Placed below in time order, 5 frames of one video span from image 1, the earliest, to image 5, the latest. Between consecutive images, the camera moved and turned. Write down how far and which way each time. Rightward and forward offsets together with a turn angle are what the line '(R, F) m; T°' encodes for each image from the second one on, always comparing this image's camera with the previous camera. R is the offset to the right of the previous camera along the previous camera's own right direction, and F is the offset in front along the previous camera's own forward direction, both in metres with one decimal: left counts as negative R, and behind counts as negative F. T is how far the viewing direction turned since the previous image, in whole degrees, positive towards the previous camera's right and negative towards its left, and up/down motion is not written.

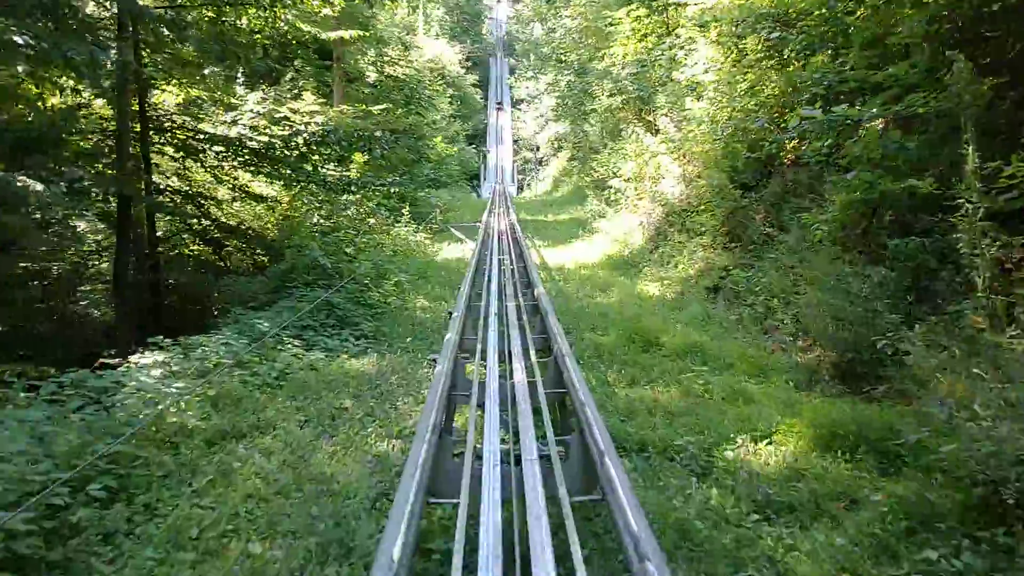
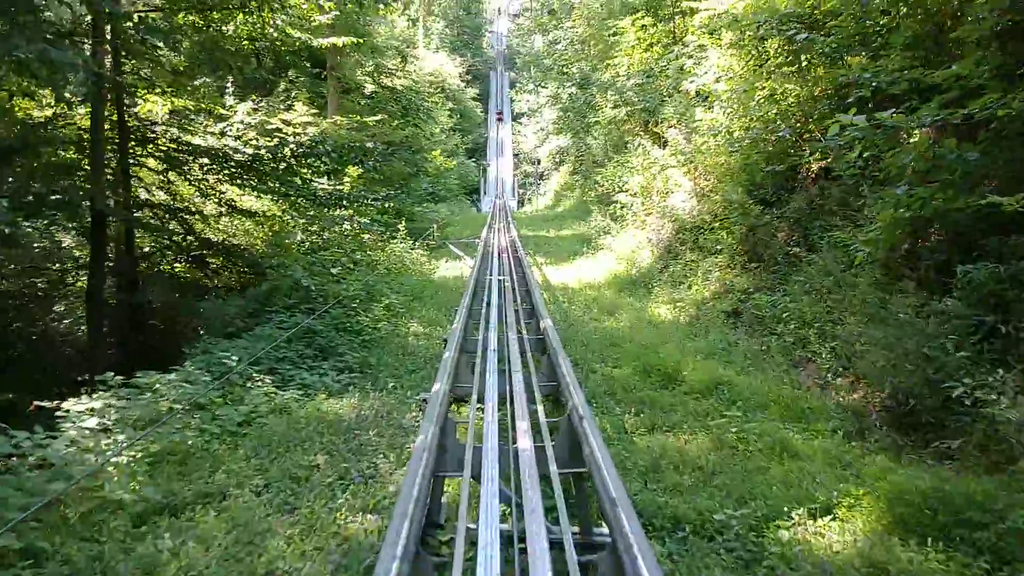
(0.0, +0.6) m; 0°
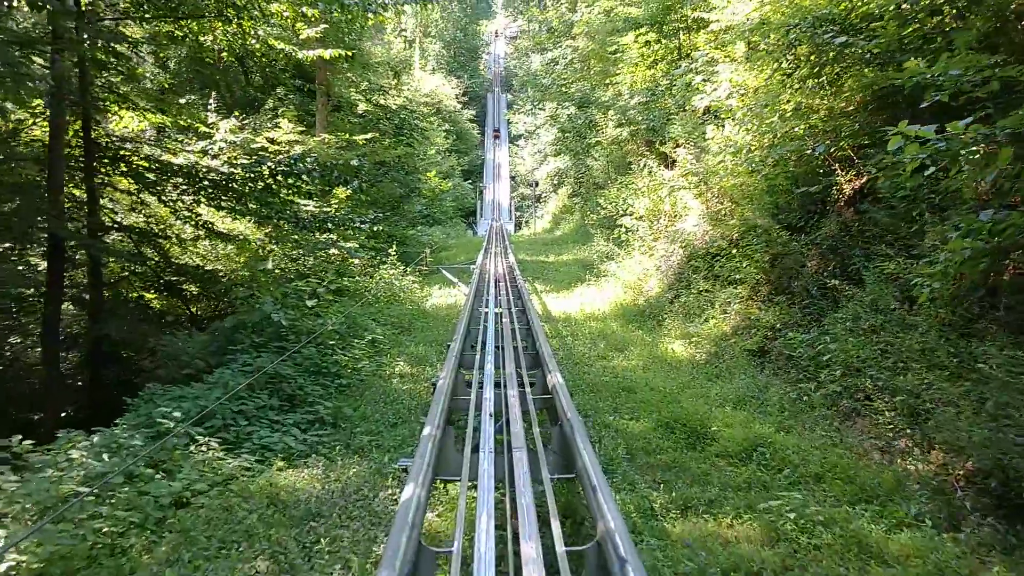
(0.0, +0.8) m; 0°
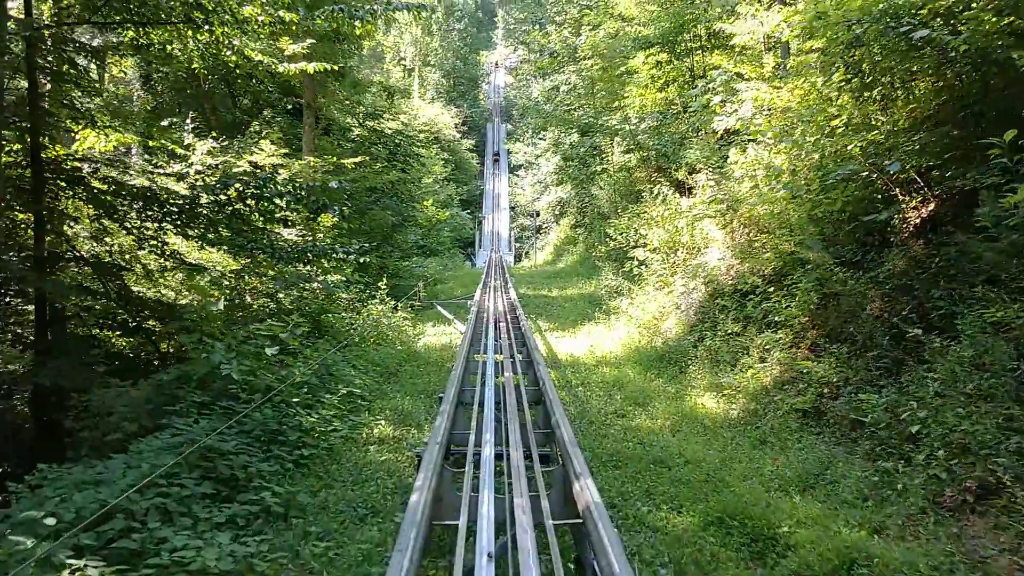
(0.0, +1.1) m; 0°
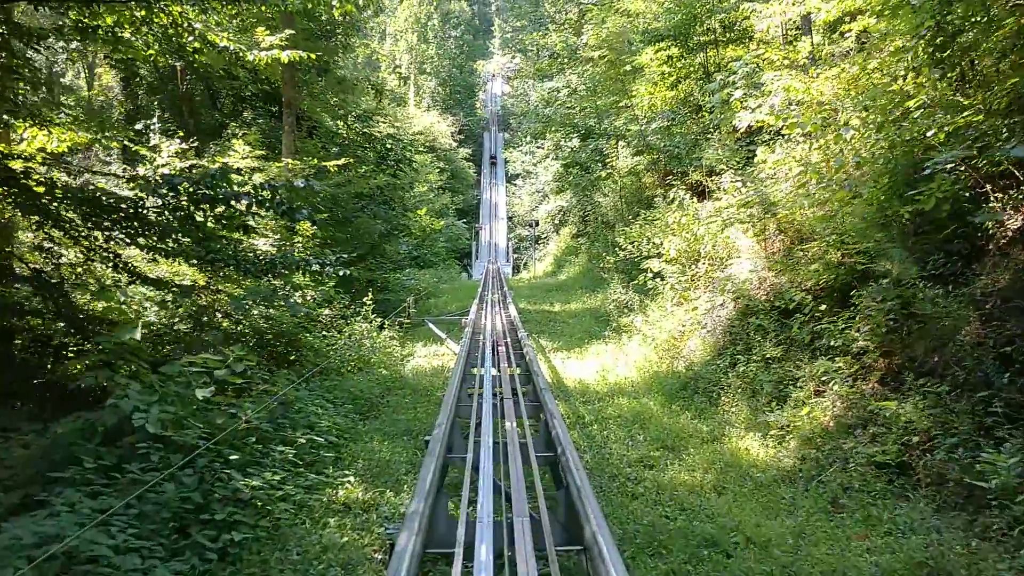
(0.0, +1.1) m; 0°
